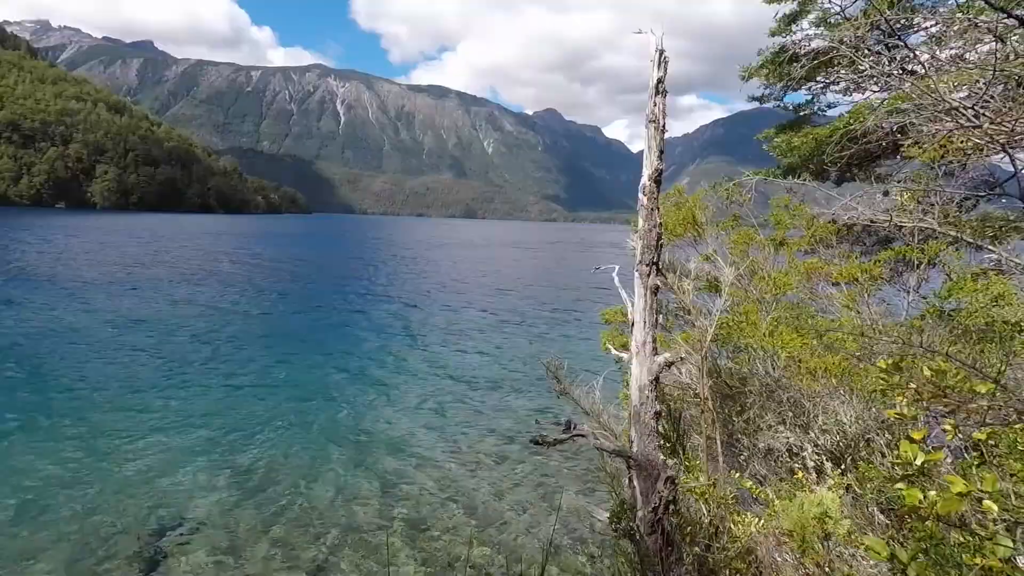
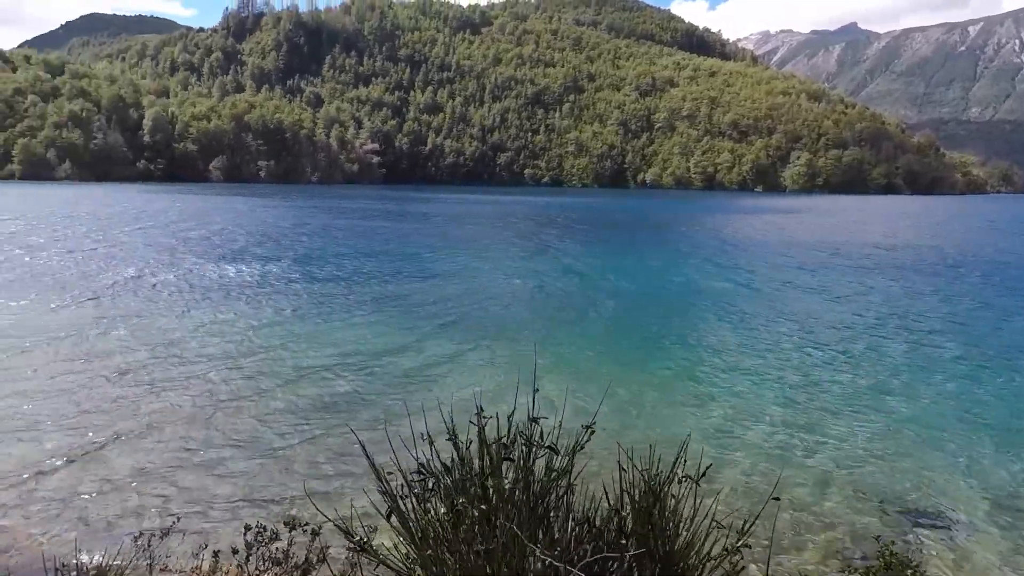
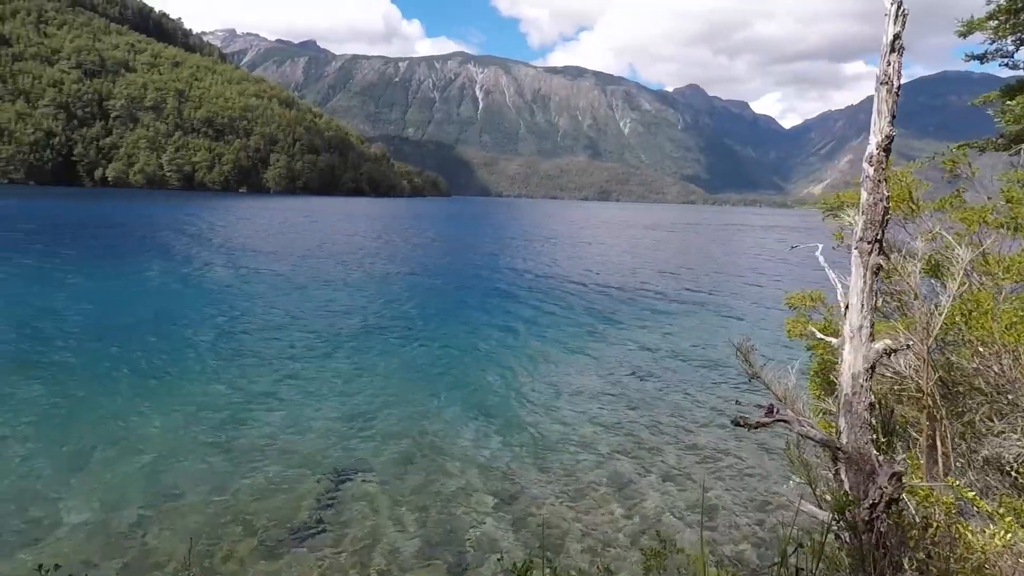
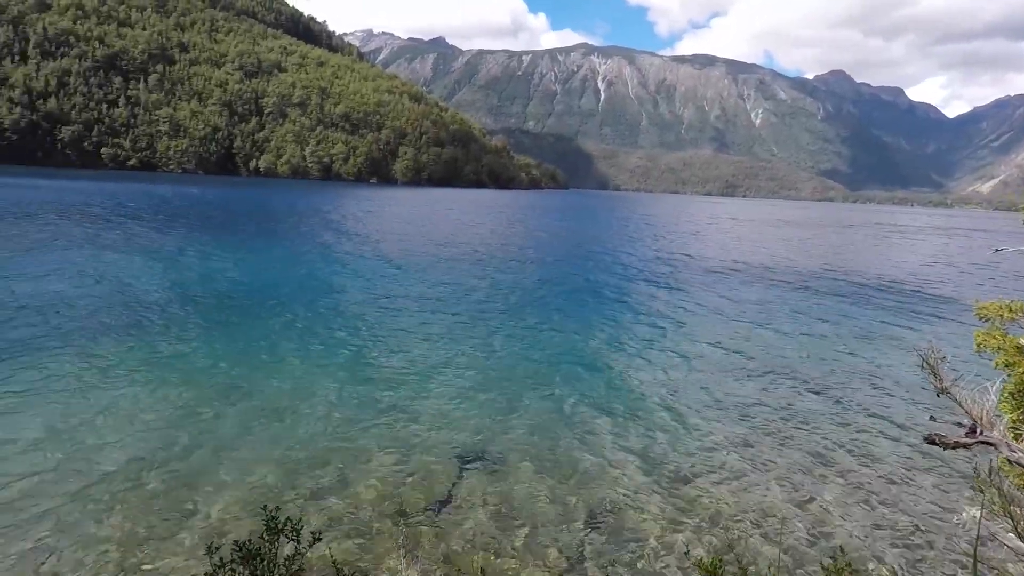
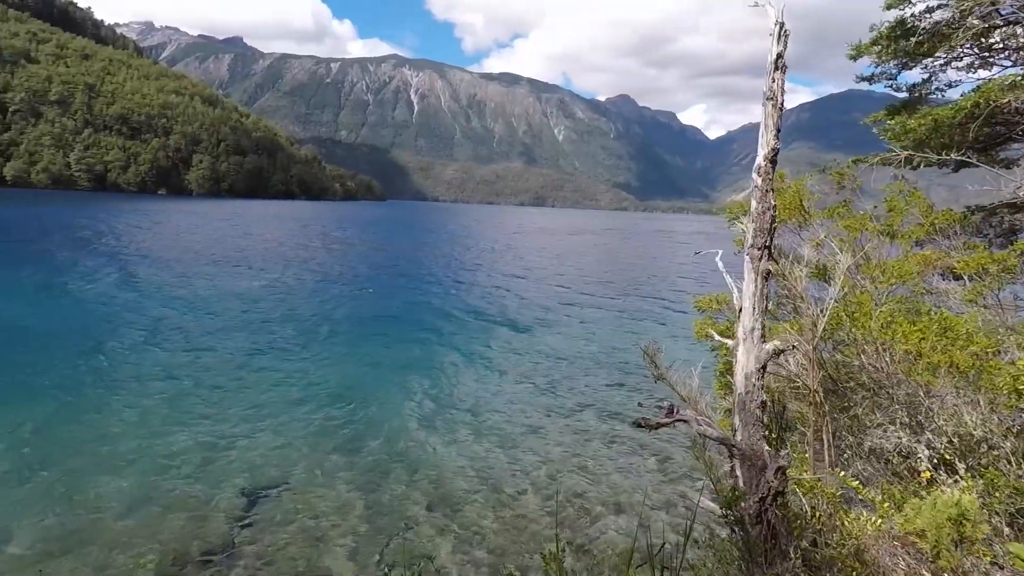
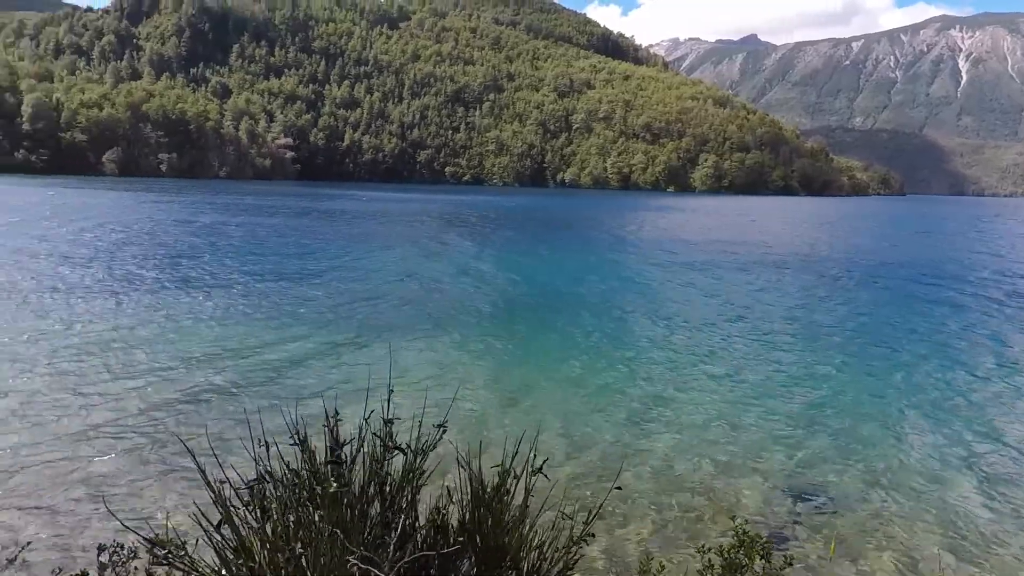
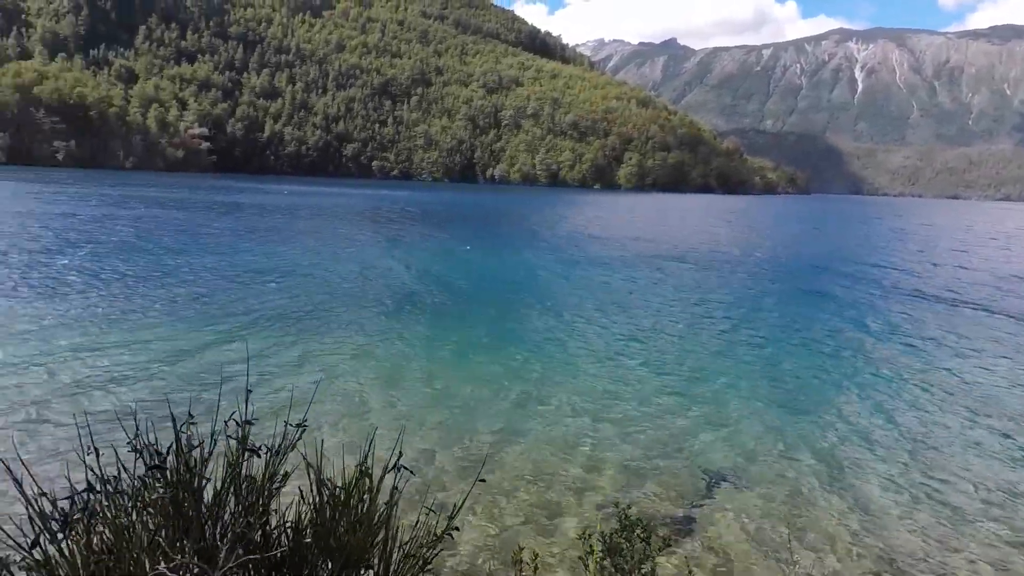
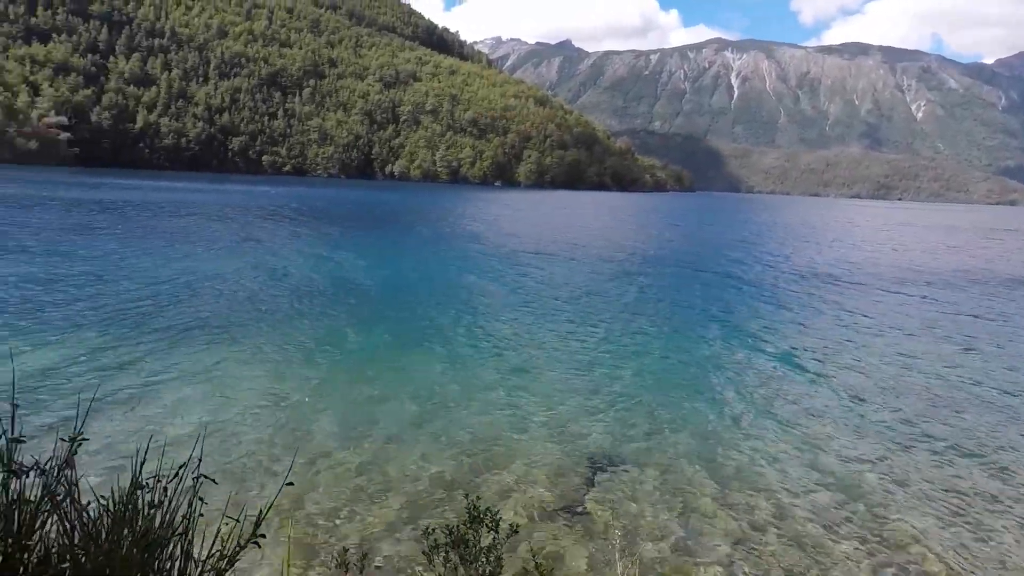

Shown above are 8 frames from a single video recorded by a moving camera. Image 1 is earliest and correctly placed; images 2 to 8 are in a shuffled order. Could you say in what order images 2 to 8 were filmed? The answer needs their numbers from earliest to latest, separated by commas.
5, 3, 4, 8, 7, 6, 2
